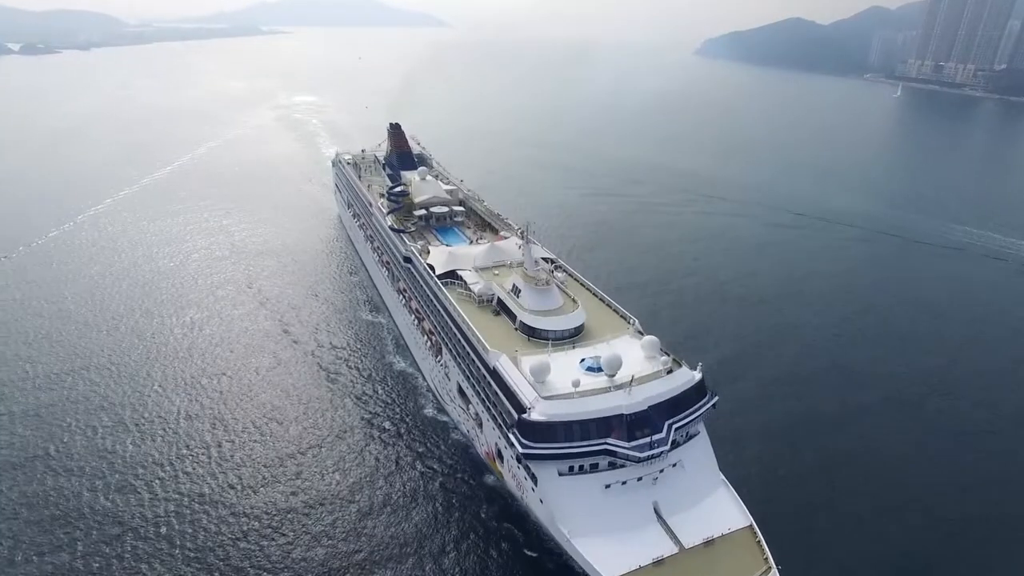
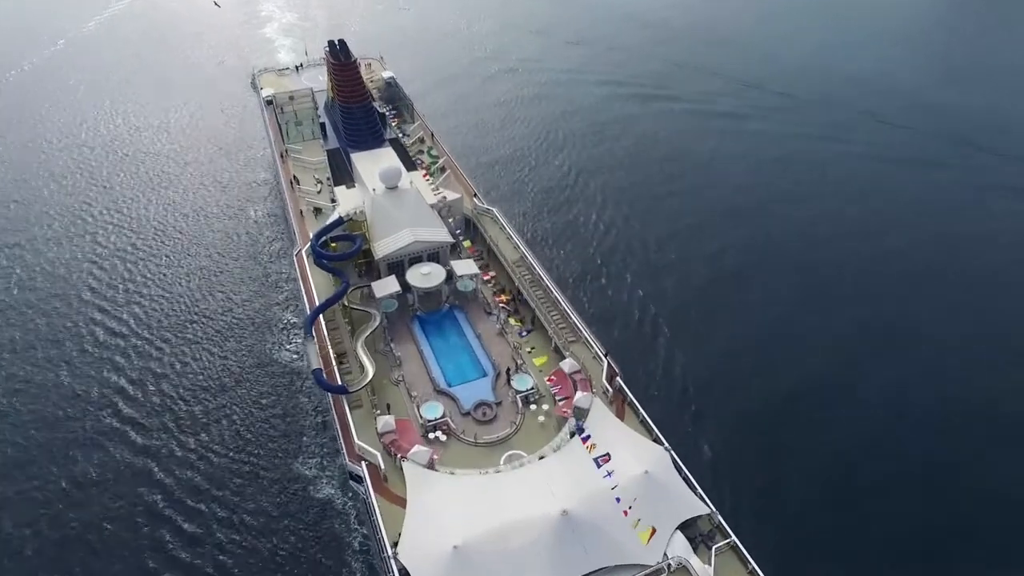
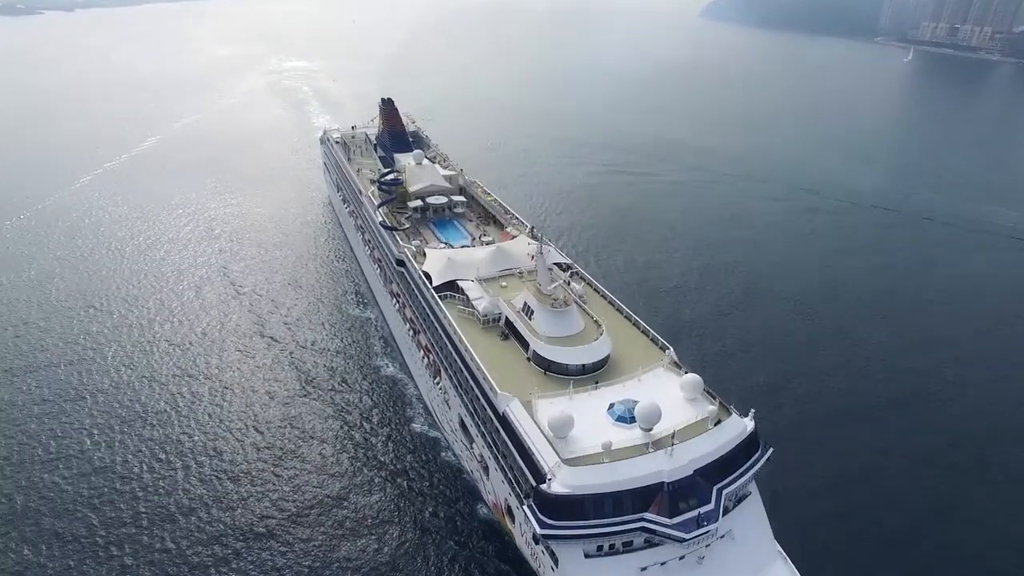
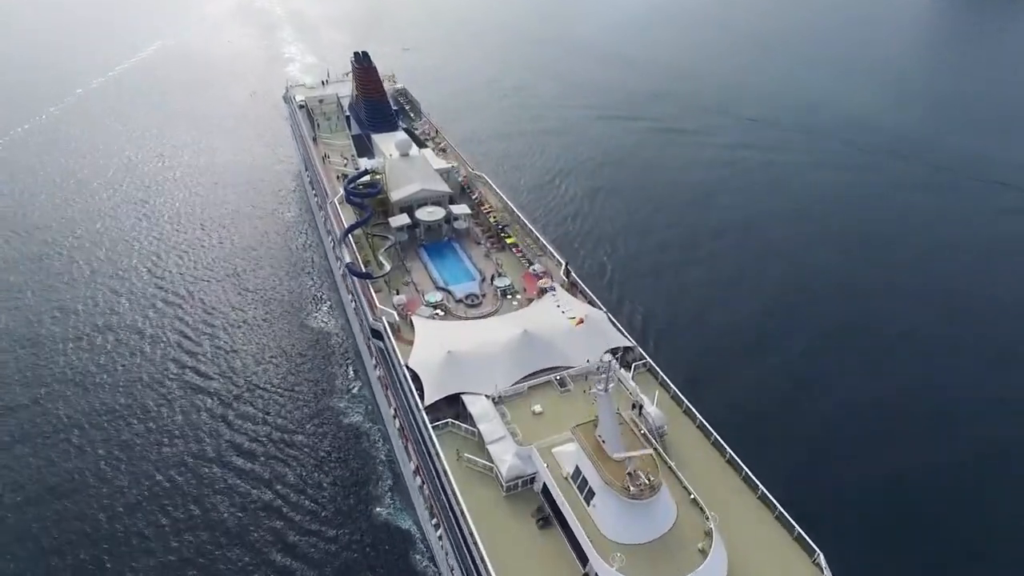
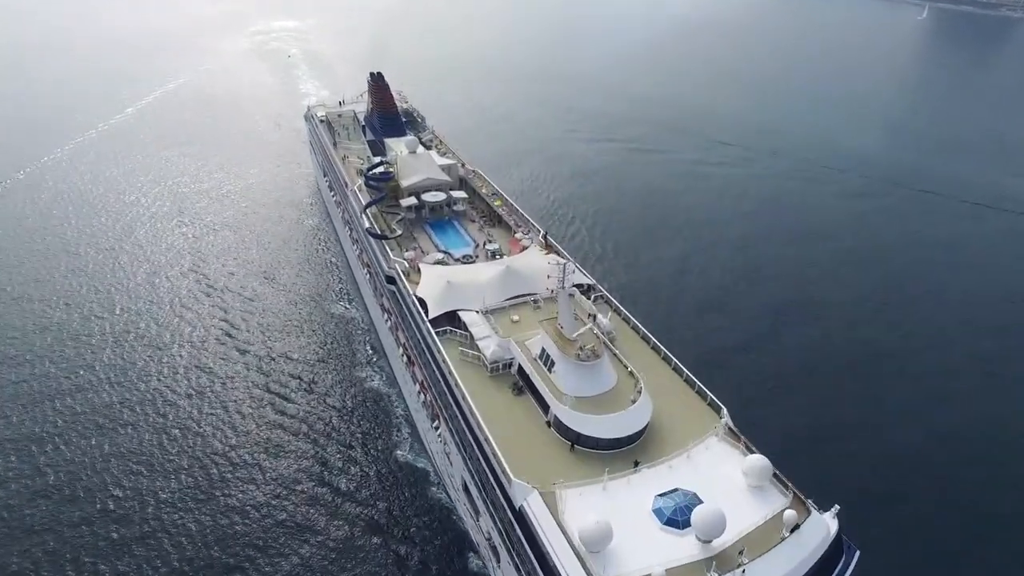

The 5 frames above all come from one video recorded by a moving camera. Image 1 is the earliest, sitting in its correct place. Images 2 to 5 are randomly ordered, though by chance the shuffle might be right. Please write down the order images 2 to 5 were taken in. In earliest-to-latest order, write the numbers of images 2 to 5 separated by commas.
3, 5, 4, 2
